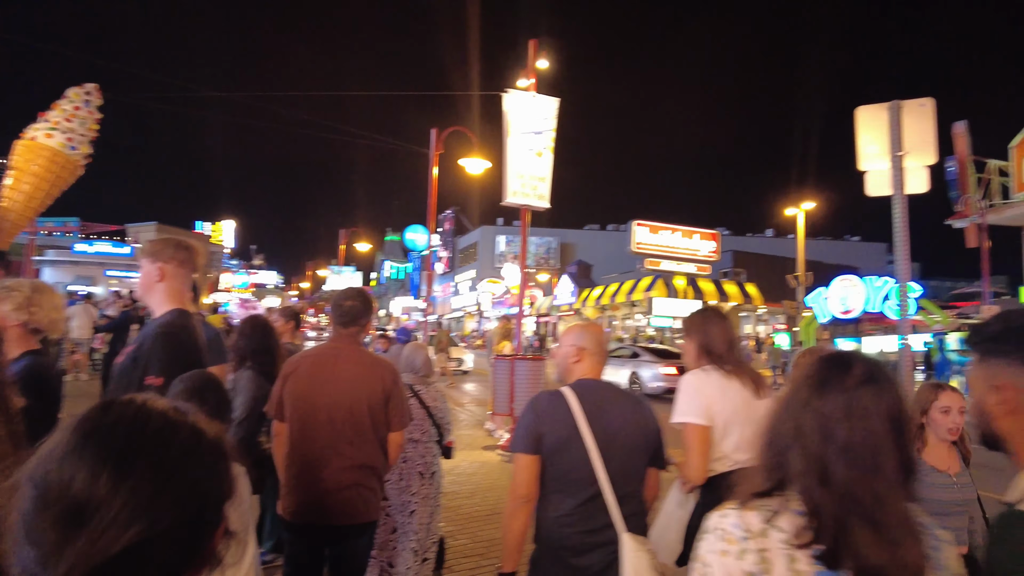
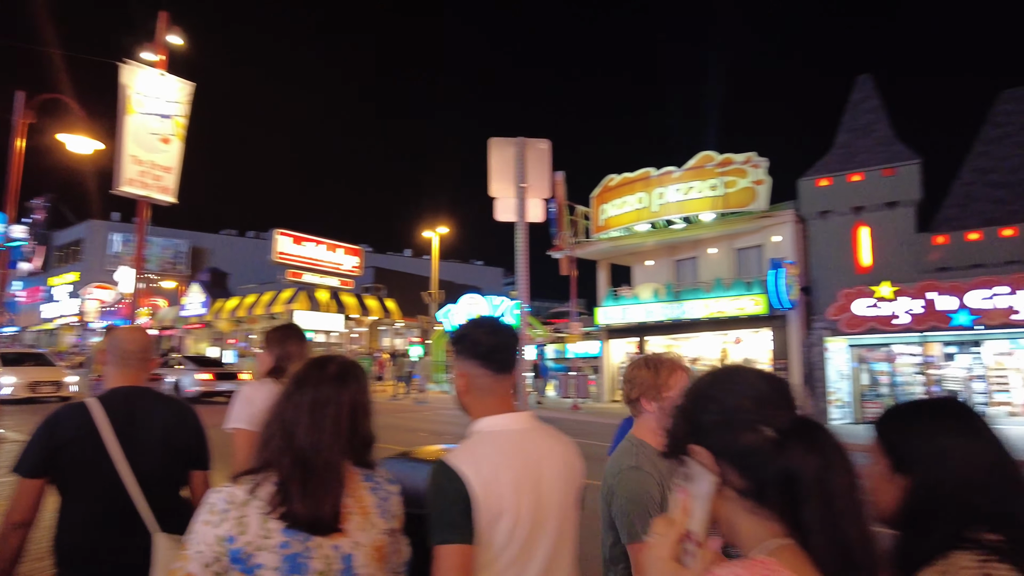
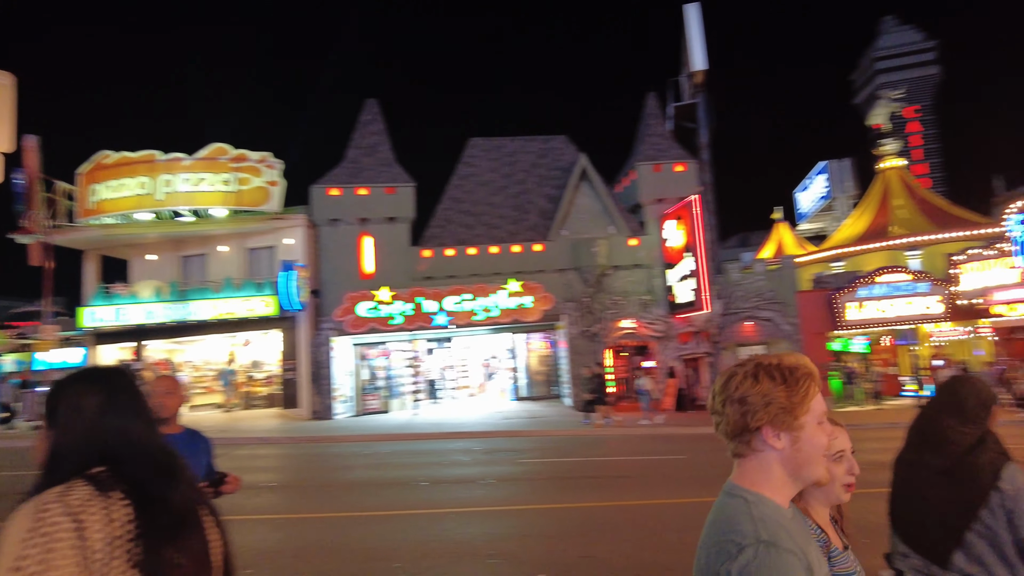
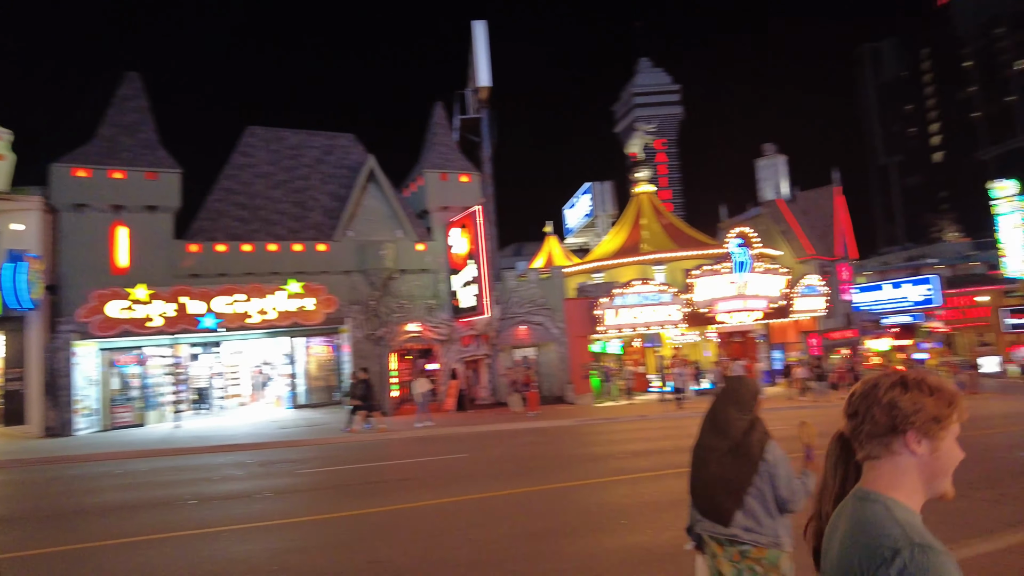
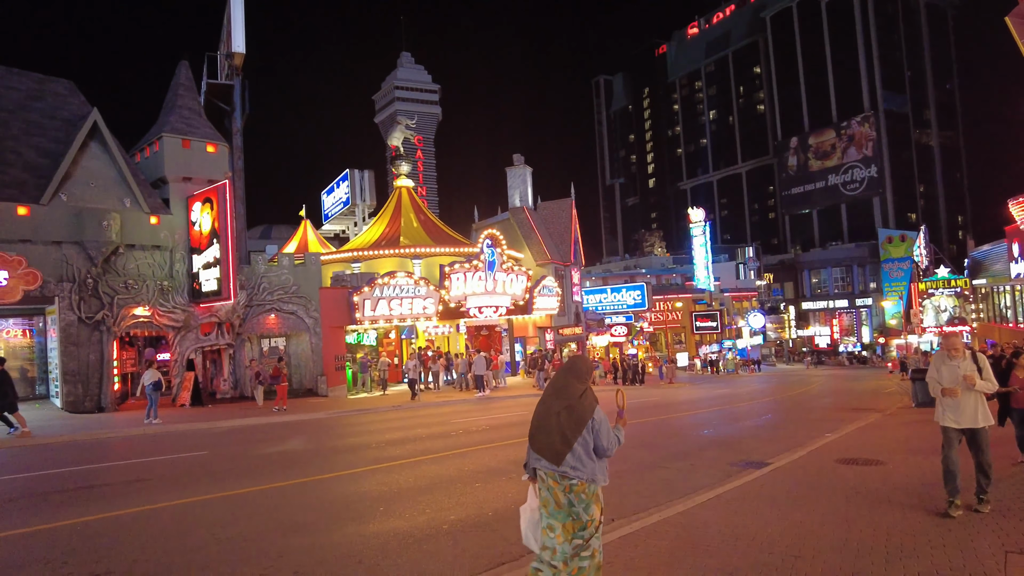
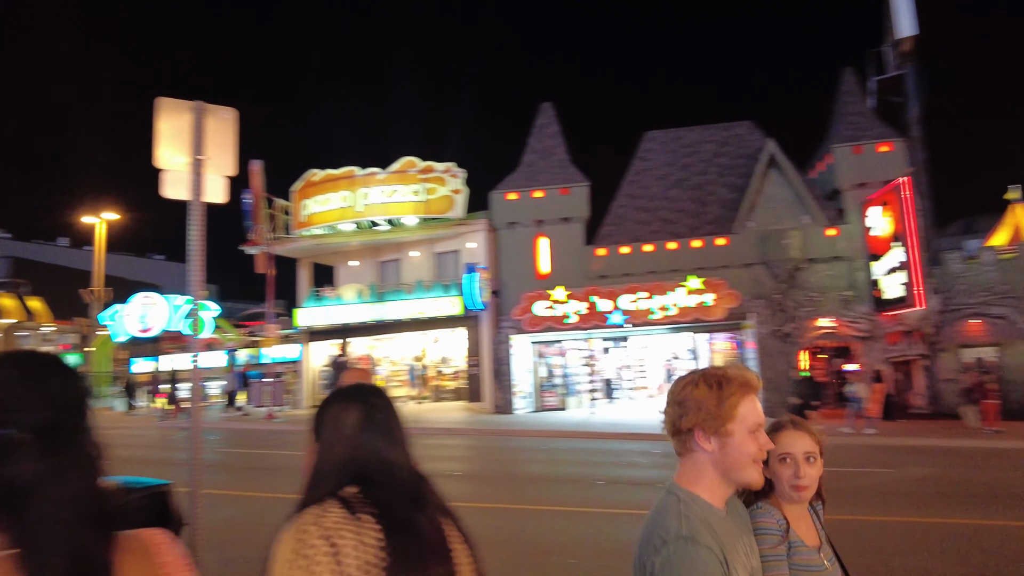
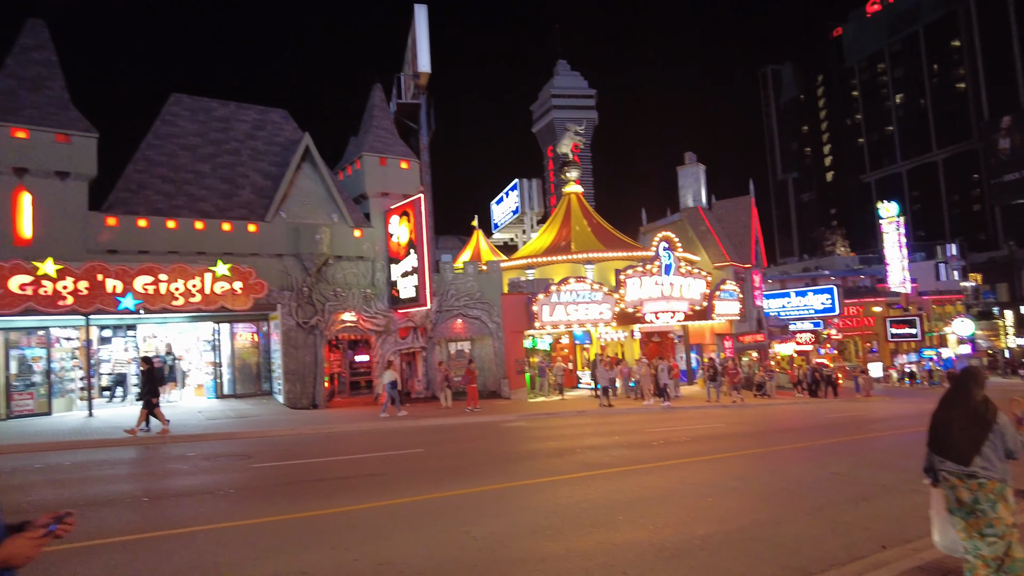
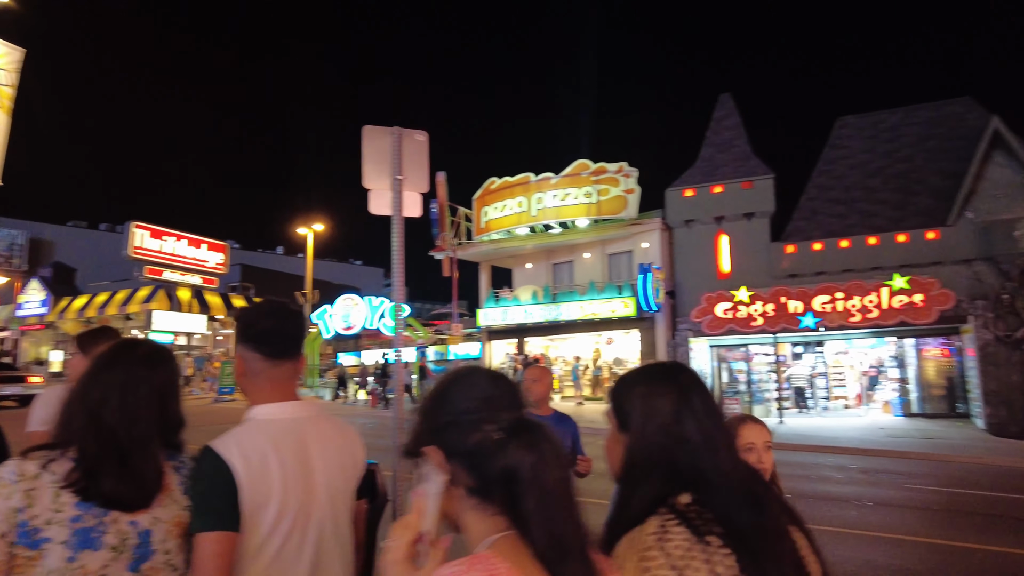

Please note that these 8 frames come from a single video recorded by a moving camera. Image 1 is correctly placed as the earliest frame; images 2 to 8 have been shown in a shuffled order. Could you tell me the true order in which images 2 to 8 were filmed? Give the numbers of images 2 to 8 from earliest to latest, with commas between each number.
2, 8, 6, 3, 4, 5, 7
